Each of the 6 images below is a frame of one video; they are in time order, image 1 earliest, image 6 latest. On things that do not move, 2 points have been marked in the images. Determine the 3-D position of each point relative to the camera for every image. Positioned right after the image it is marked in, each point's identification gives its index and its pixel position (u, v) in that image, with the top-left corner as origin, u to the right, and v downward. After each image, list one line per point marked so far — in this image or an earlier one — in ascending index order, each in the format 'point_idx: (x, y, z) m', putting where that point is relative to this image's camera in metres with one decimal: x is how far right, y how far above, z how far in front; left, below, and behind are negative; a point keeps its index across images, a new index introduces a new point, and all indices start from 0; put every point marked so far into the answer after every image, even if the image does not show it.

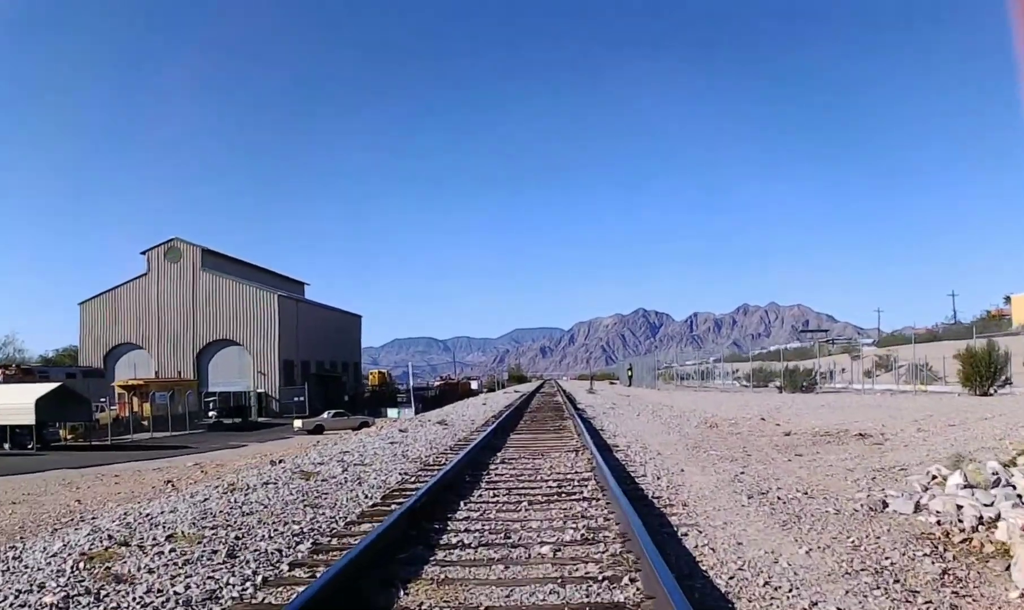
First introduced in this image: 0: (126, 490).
0: (-7.5, -3.6, +17.5) m
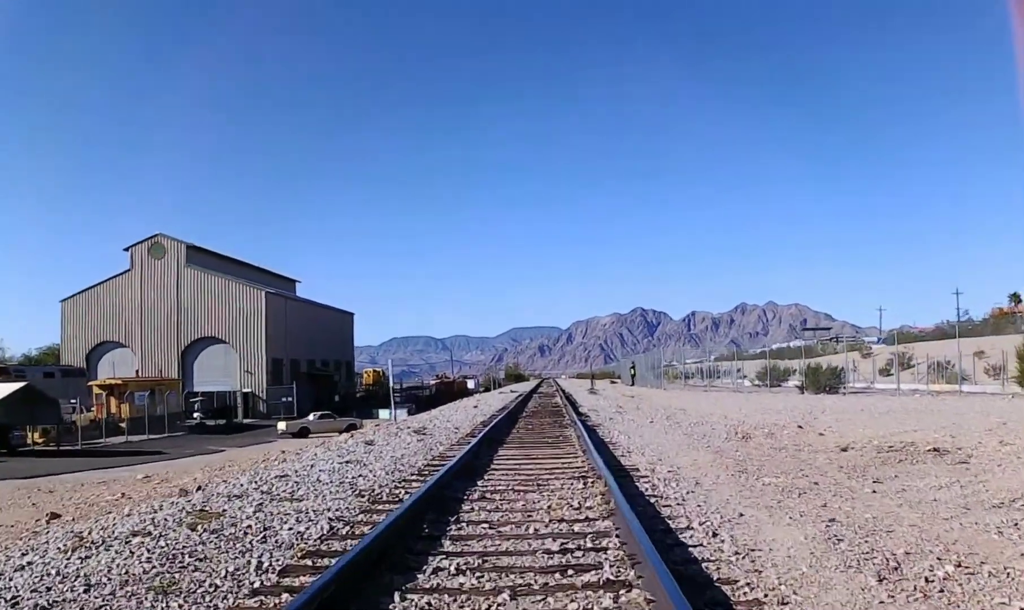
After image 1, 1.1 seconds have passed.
0: (-7.7, -3.4, +14.4) m
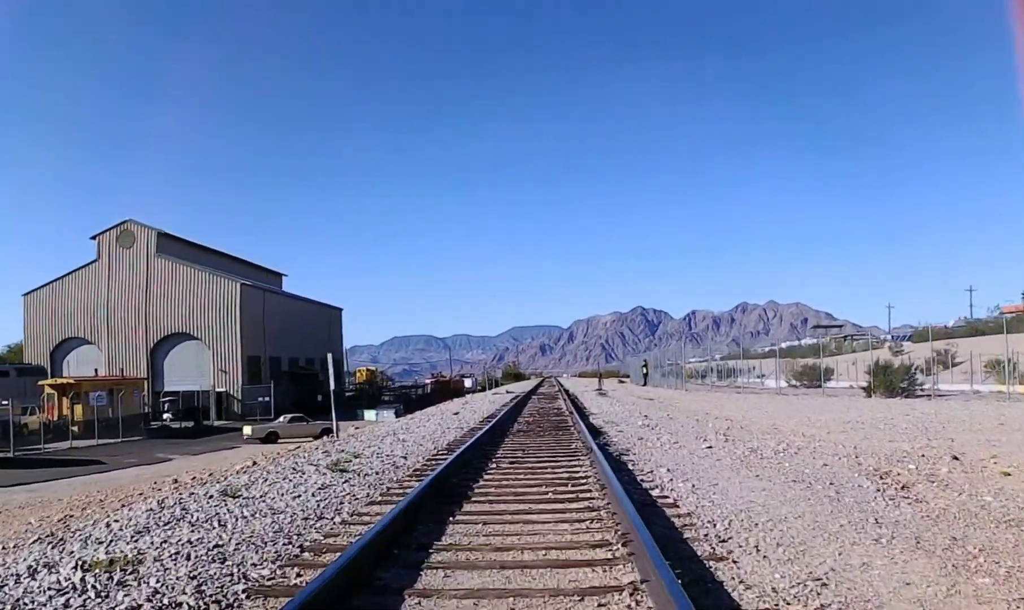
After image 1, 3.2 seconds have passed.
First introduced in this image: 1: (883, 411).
0: (-8.0, -2.9, +8.2) m
1: (+7.7, -2.2, +18.7) m
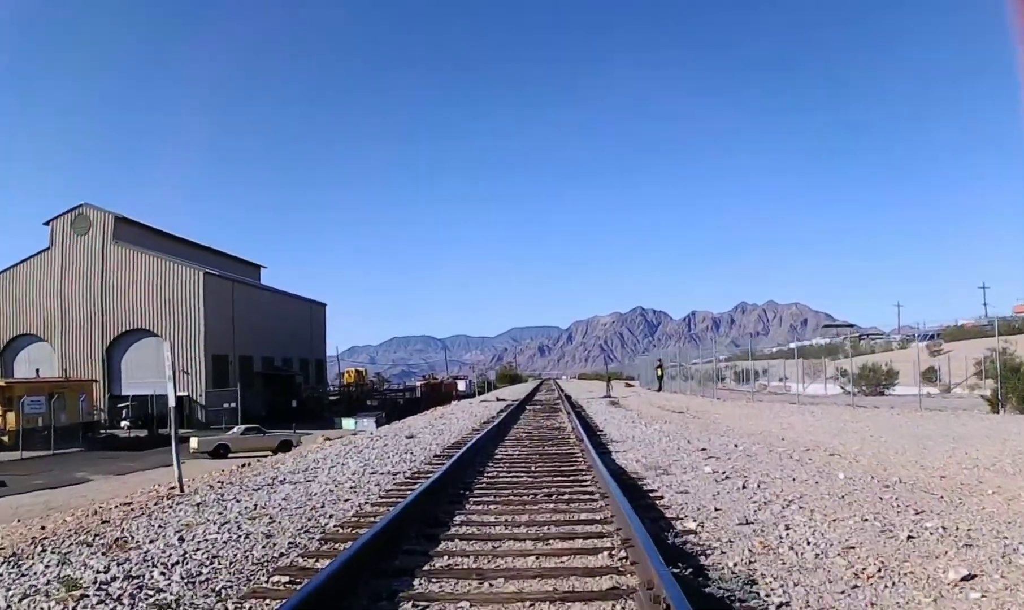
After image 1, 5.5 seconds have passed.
0: (-8.3, -2.4, +1.2) m
1: (+7.3, -1.8, +11.8) m
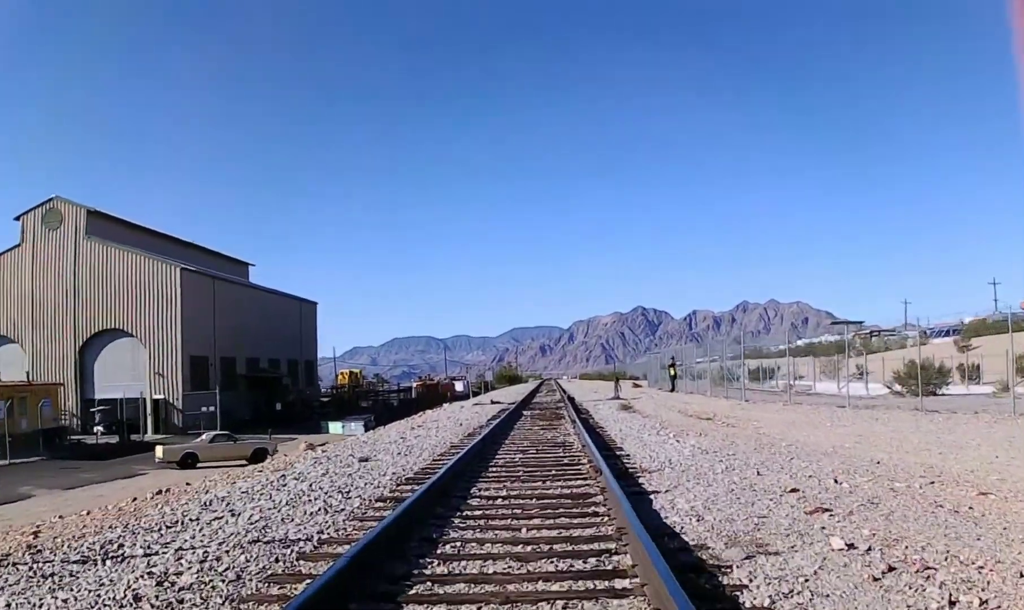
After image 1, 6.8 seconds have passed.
0: (-8.4, -2.2, -2.7) m
1: (+7.2, -1.4, +7.8) m
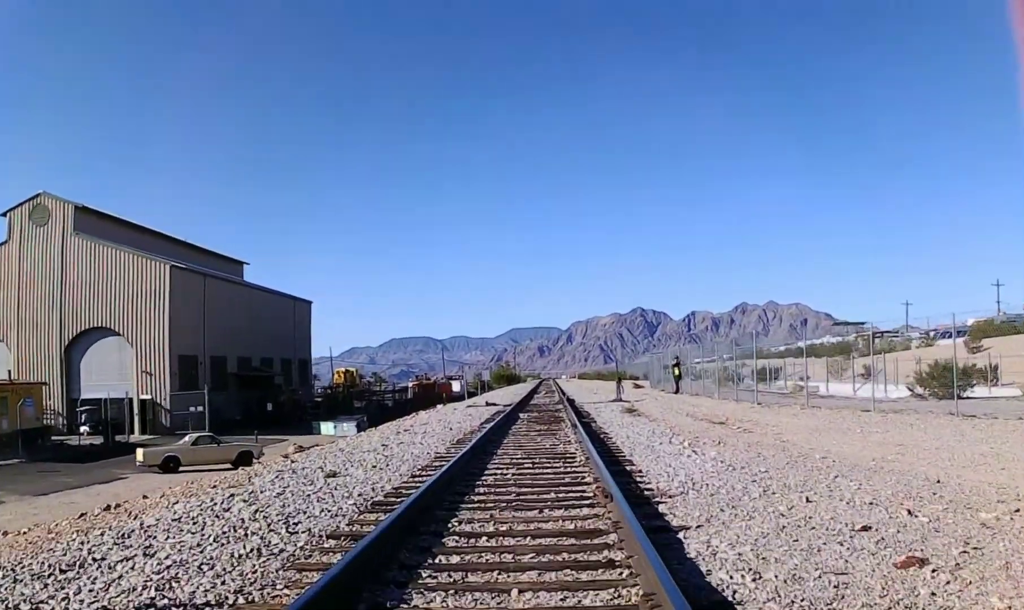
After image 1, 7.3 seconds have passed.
0: (-8.5, -2.0, -4.3) m
1: (+7.1, -1.3, +6.2) m
